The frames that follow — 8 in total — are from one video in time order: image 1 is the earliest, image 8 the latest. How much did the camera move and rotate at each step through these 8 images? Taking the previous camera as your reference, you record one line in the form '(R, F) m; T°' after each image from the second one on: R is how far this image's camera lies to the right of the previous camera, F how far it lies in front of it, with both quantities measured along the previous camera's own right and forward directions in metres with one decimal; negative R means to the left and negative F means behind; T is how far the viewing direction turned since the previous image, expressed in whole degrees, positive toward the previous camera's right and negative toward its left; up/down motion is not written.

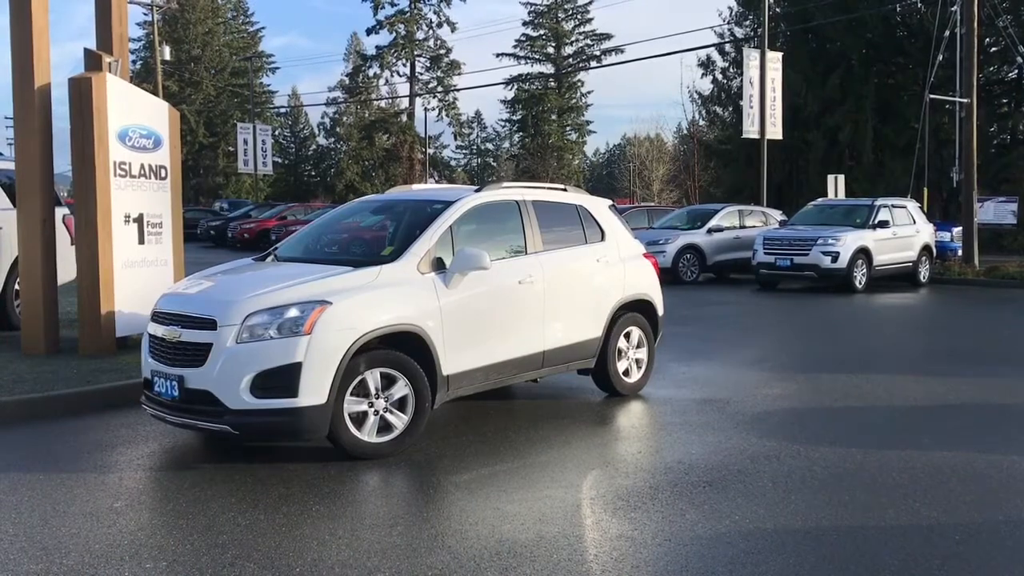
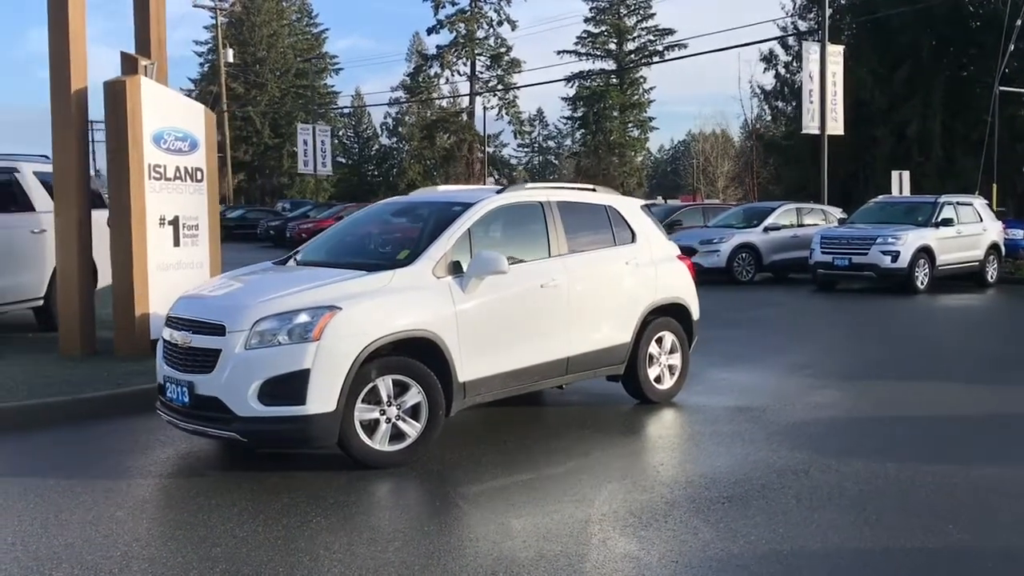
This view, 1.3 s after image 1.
(+0.3, +0.2) m; -4°
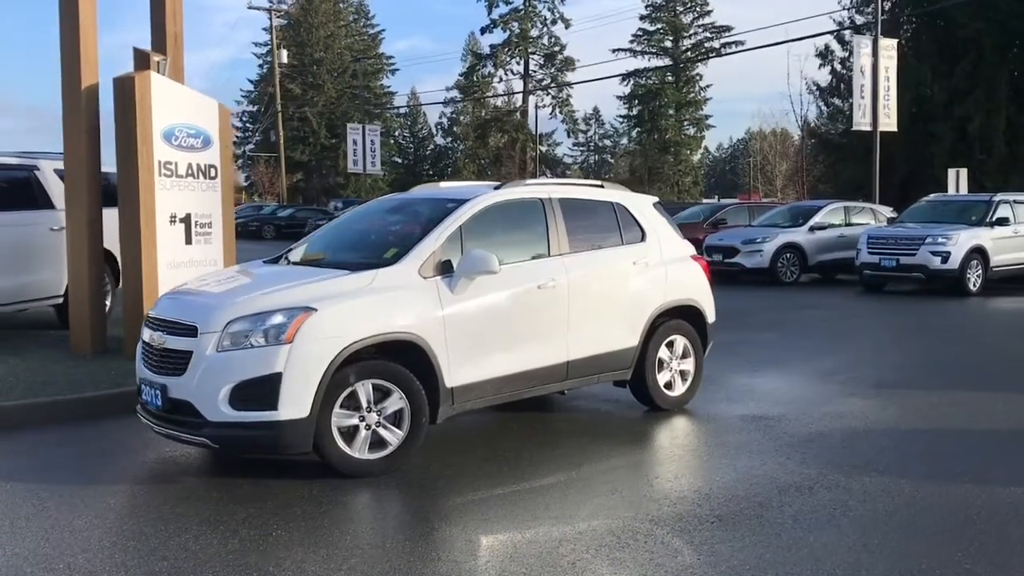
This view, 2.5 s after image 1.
(+0.4, +0.4) m; -3°
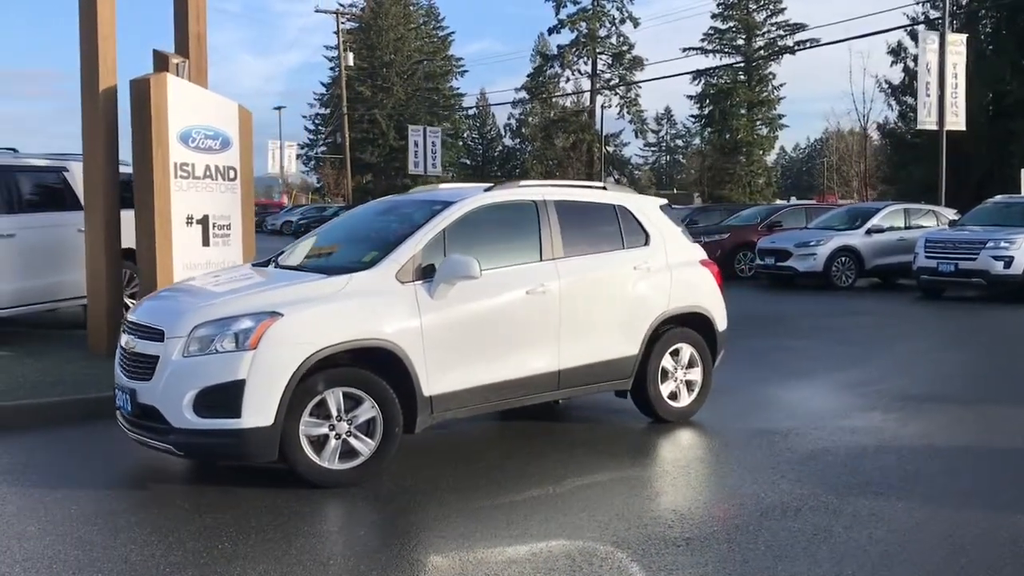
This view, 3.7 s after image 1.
(+0.6, +0.3) m; -4°
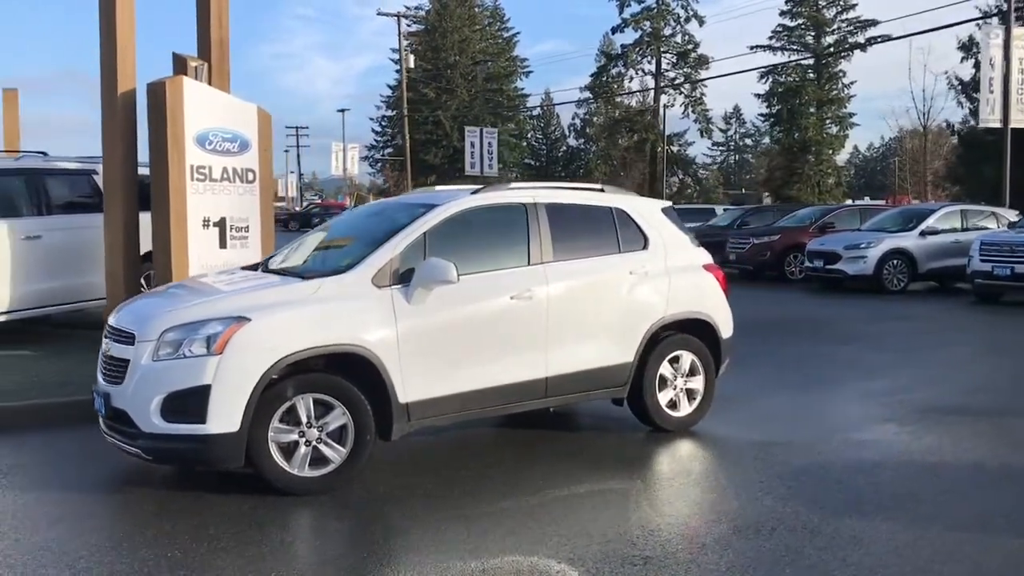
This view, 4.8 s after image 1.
(+0.6, +0.2) m; -4°
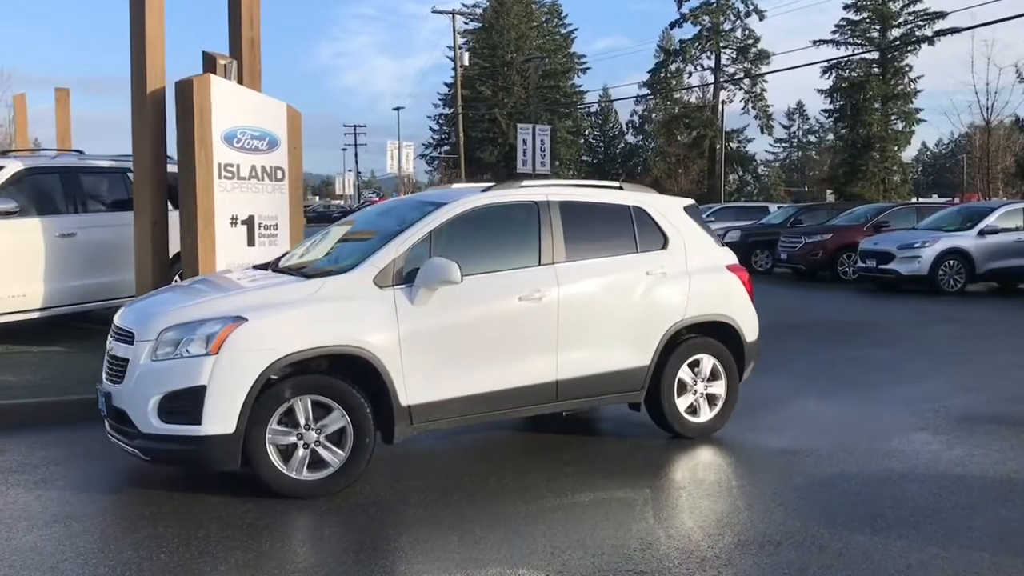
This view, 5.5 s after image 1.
(+0.3, +0.2) m; -3°
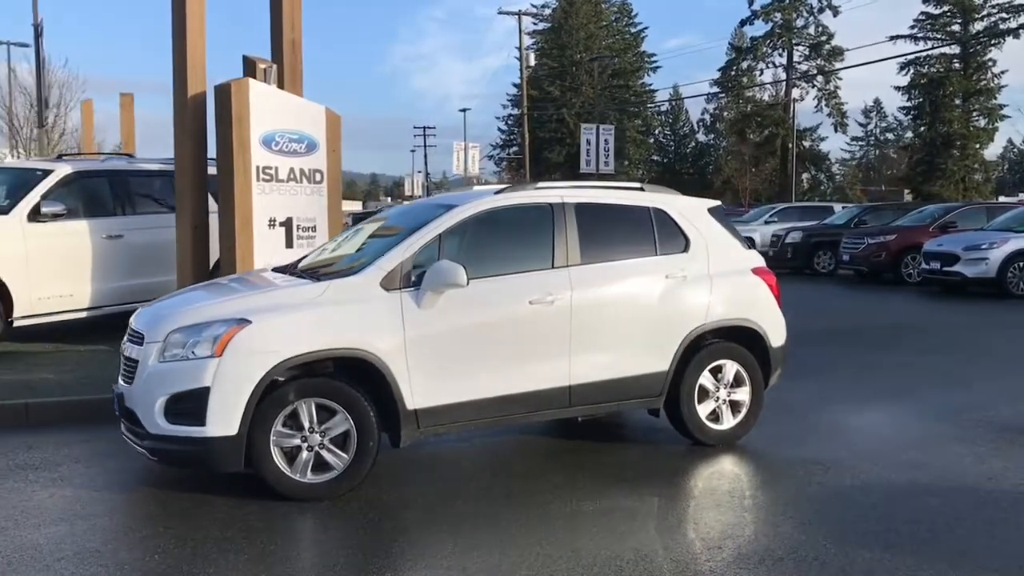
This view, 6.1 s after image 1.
(+0.4, +0.1) m; -4°
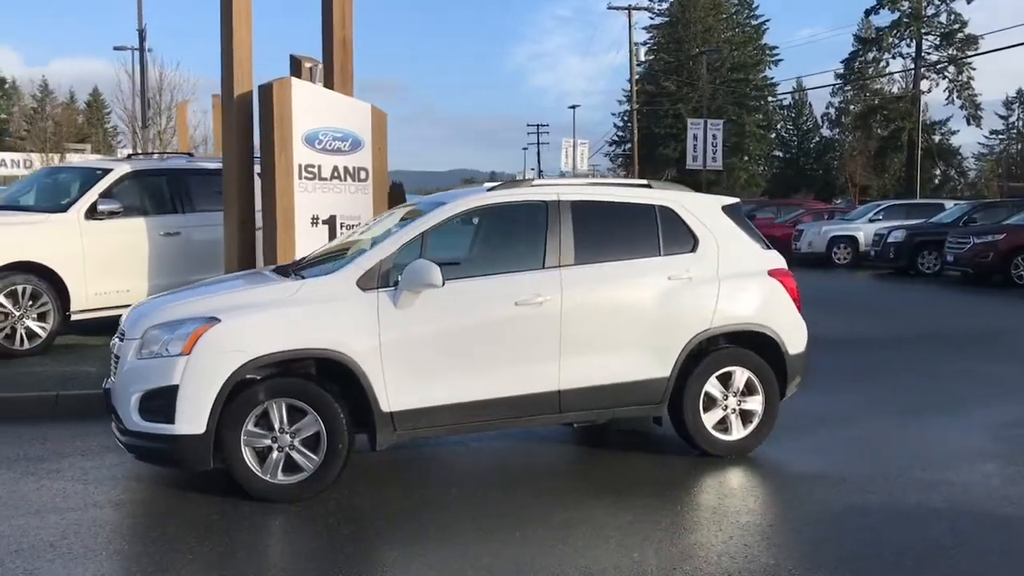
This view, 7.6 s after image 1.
(+0.9, +0.3) m; -7°
